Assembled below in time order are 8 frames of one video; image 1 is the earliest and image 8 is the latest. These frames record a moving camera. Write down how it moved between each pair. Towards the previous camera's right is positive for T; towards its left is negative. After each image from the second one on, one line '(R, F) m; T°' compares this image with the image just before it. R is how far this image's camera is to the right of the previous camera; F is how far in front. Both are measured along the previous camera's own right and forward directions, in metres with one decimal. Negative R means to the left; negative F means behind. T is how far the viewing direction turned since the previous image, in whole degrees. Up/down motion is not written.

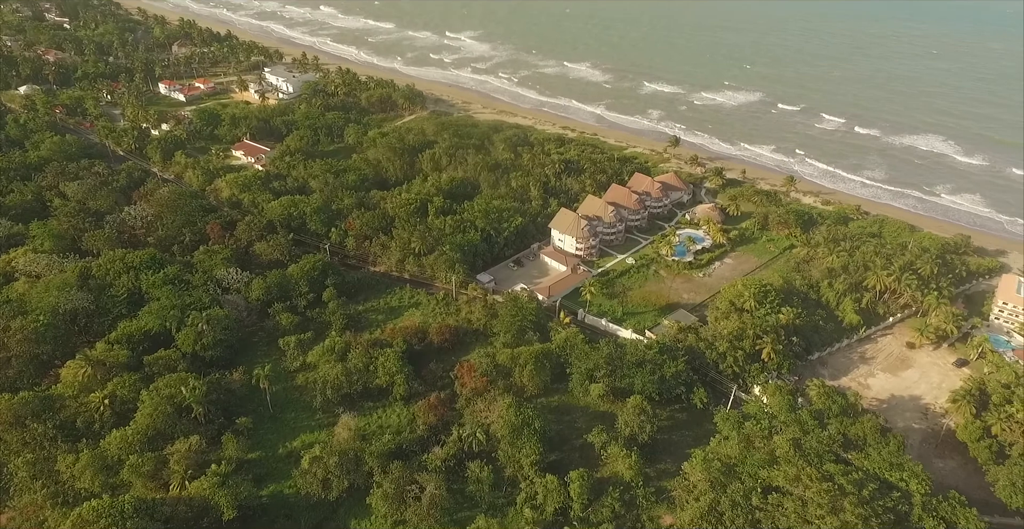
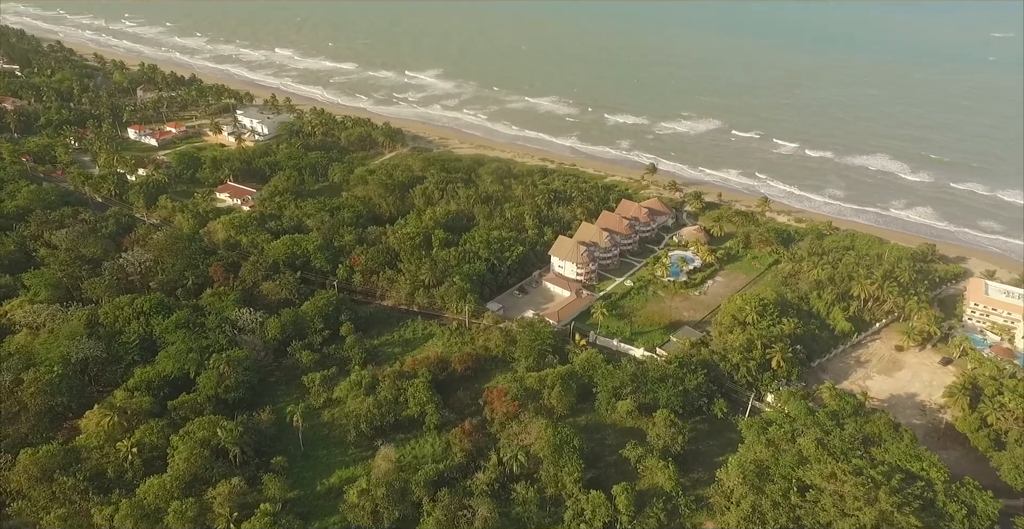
(-3.2, -0.8) m; +4°
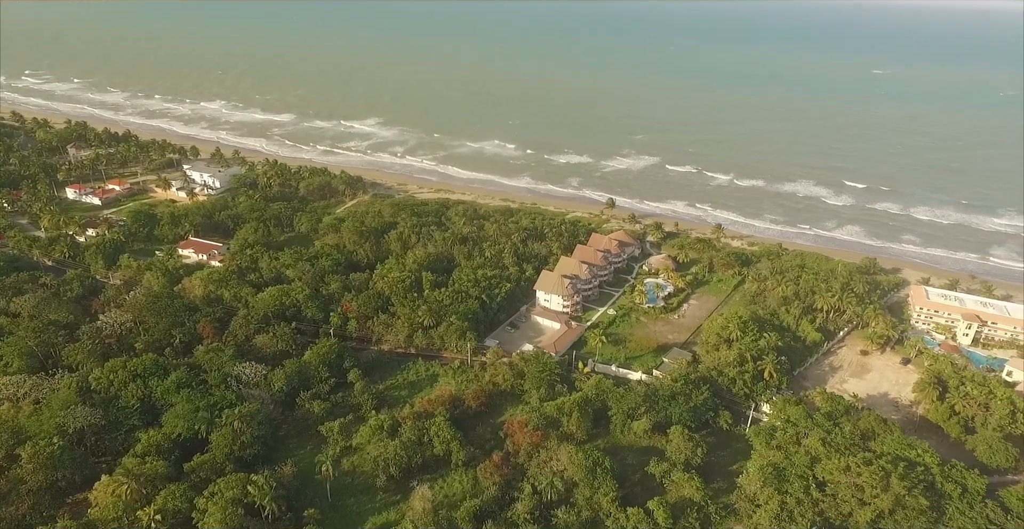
(-4.0, -0.9) m; +7°
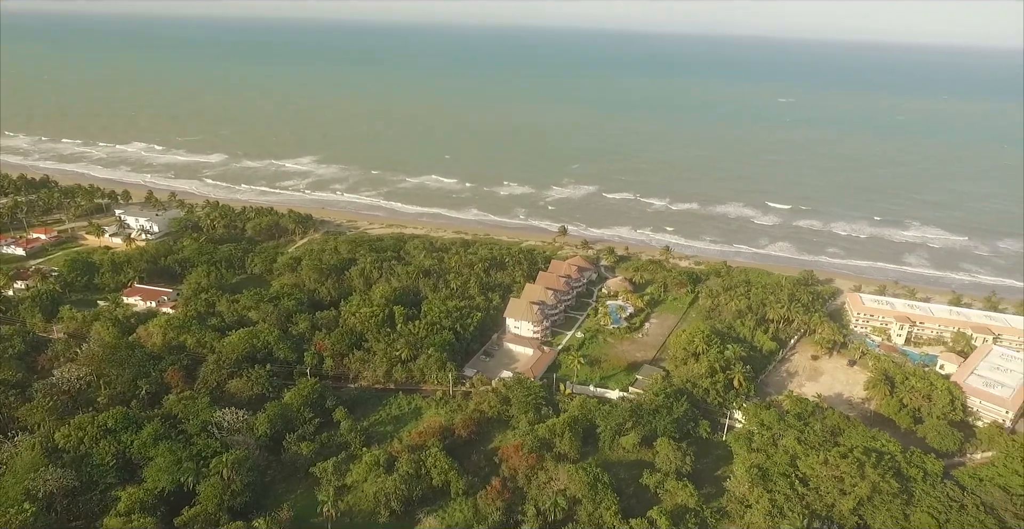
(-2.8, -0.7) m; +7°
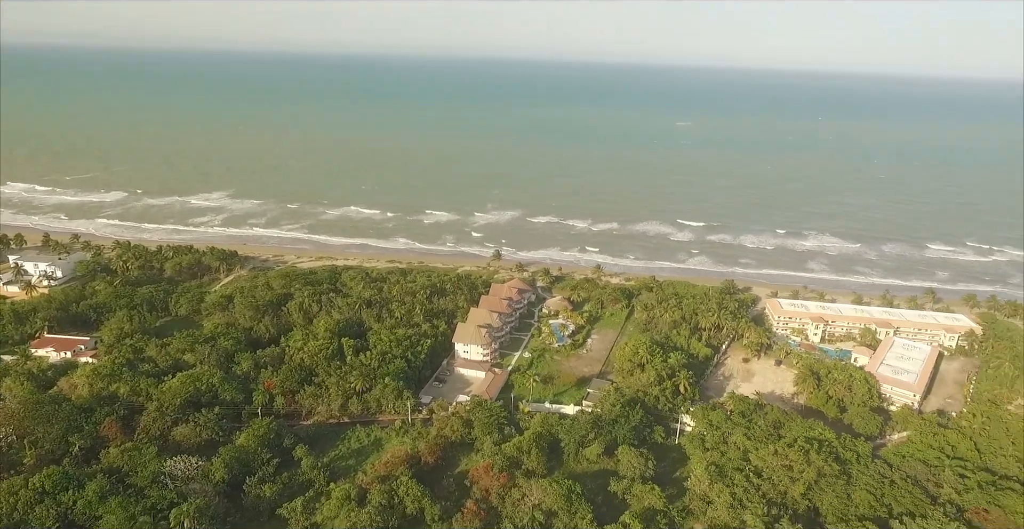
(-2.3, -0.6) m; +8°
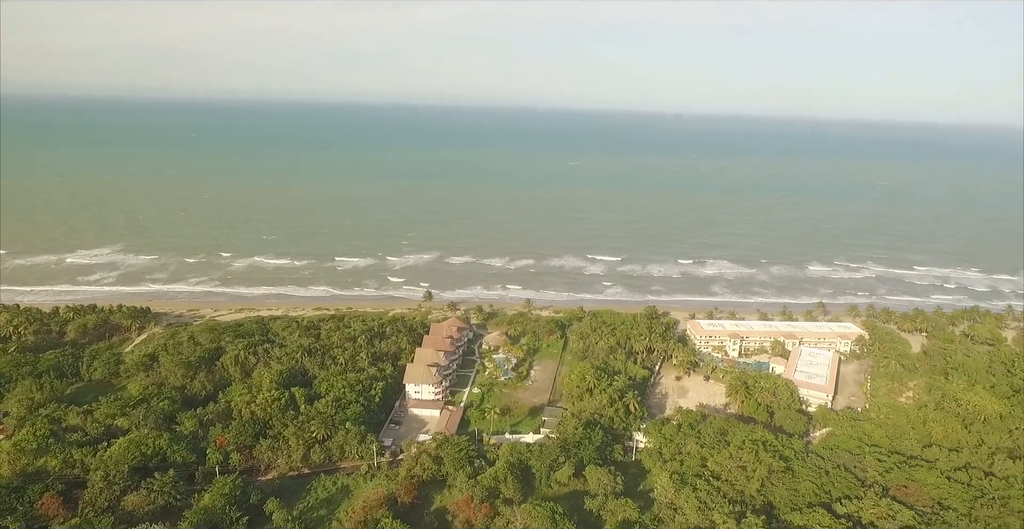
(-3.7, -1.2) m; +10°
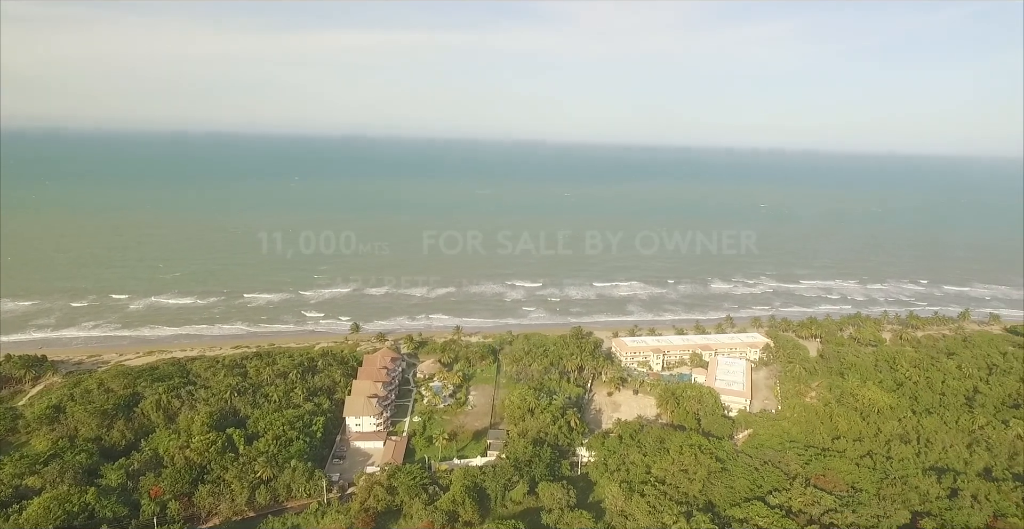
(-2.4, -0.9) m; +9°
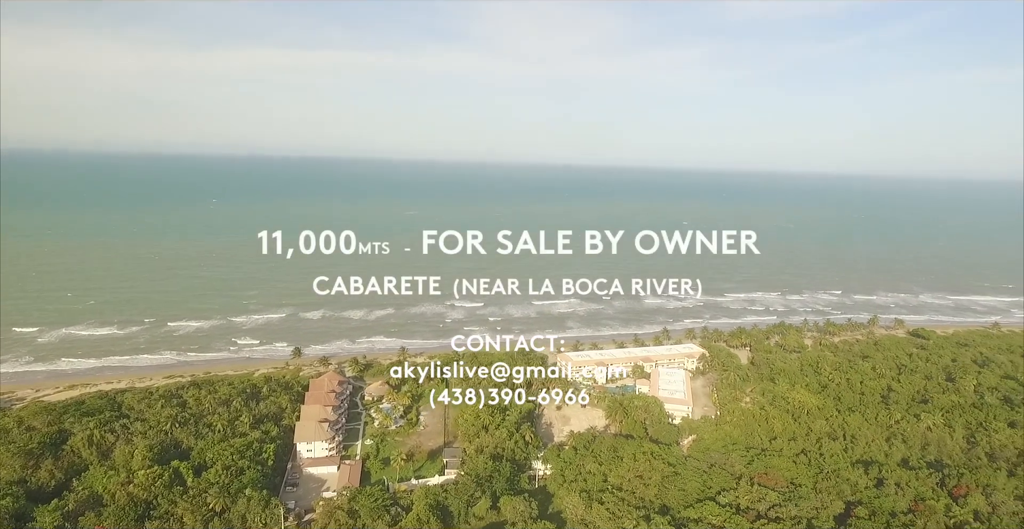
(-1.7, -0.7) m; +7°
